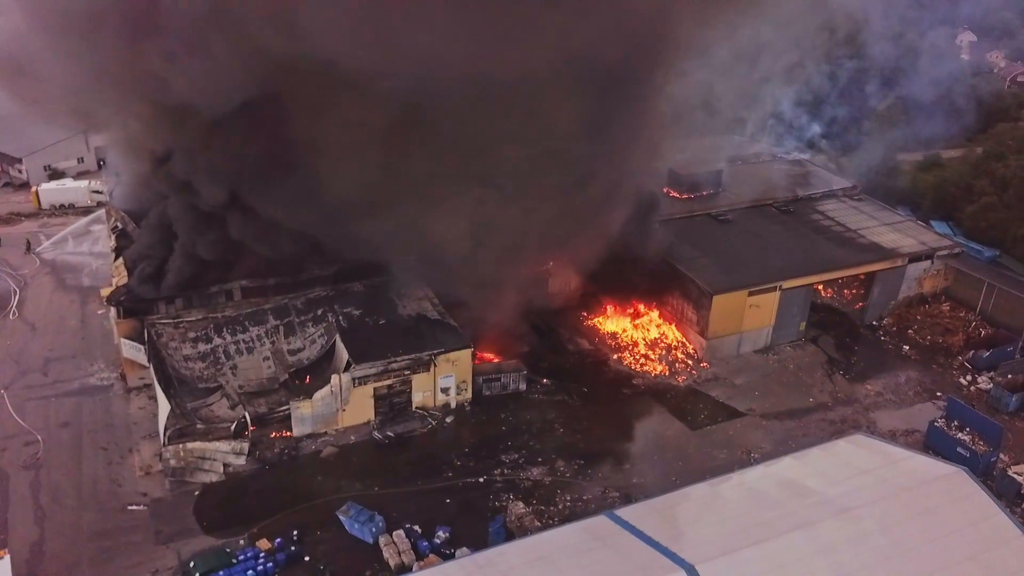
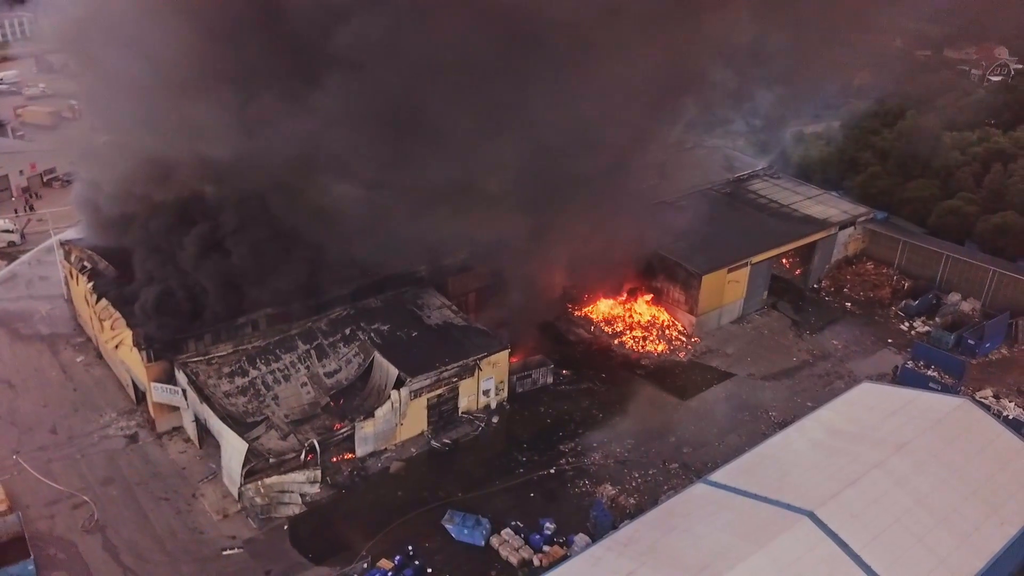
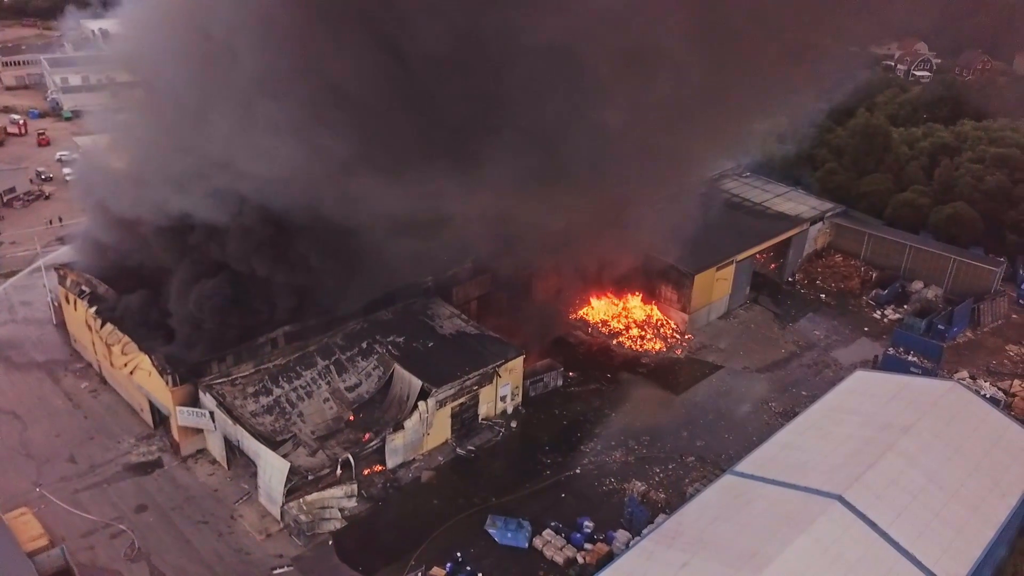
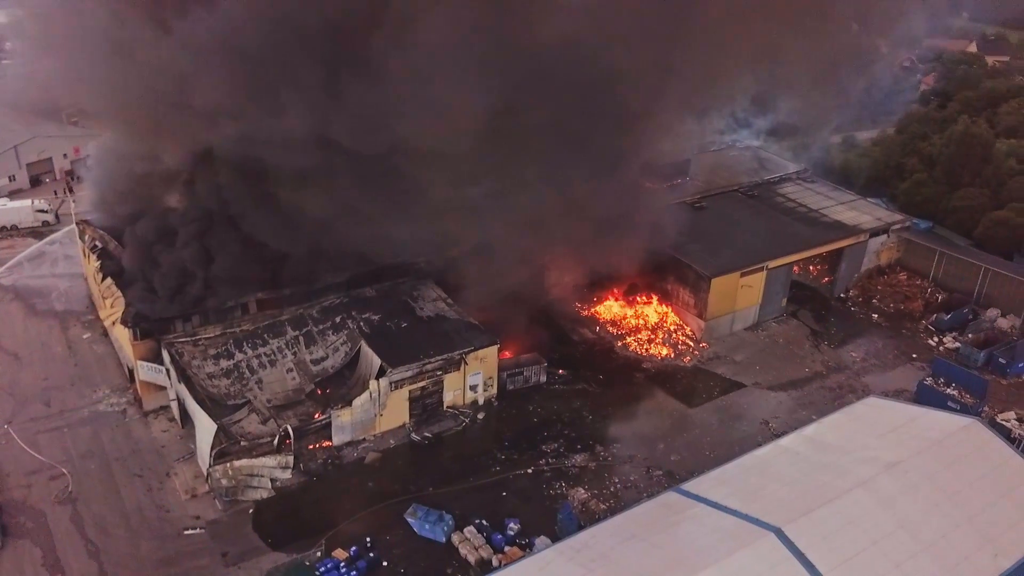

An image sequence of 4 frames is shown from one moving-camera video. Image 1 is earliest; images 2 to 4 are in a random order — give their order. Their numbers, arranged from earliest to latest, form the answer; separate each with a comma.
4, 2, 3
